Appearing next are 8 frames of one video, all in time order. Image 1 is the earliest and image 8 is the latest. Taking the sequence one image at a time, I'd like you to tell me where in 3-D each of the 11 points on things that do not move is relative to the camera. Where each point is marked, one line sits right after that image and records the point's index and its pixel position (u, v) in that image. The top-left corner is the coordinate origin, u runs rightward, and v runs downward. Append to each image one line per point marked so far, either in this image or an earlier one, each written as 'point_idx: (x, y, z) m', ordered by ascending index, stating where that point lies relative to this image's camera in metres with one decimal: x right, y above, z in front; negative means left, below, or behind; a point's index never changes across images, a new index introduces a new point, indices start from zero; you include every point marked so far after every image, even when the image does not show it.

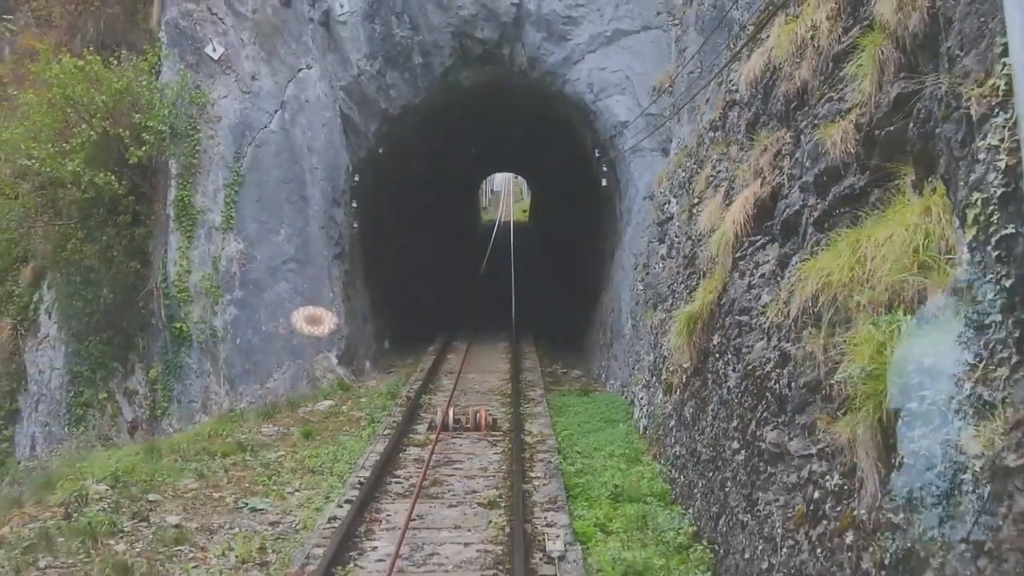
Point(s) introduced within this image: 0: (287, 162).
0: (-1.9, +1.1, +12.1) m
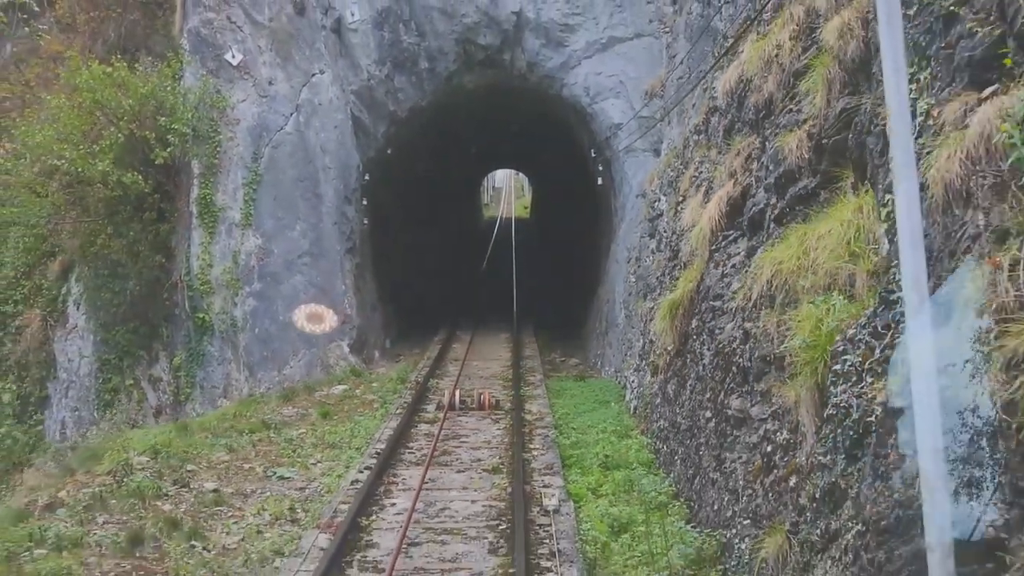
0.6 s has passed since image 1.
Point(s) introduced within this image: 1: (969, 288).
0: (-1.9, +1.1, +12.9) m
1: (+1.0, 0.0, +3.0) m
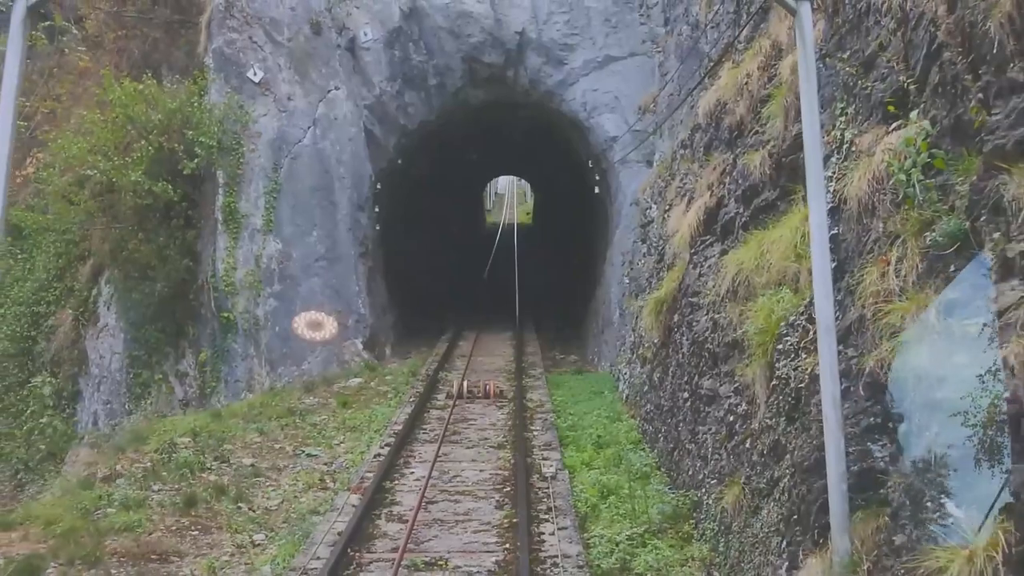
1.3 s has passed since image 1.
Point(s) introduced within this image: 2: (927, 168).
0: (-1.9, +1.1, +13.8) m
1: (+1.0, 0.0, +3.9) m
2: (+1.1, +0.3, +3.5) m
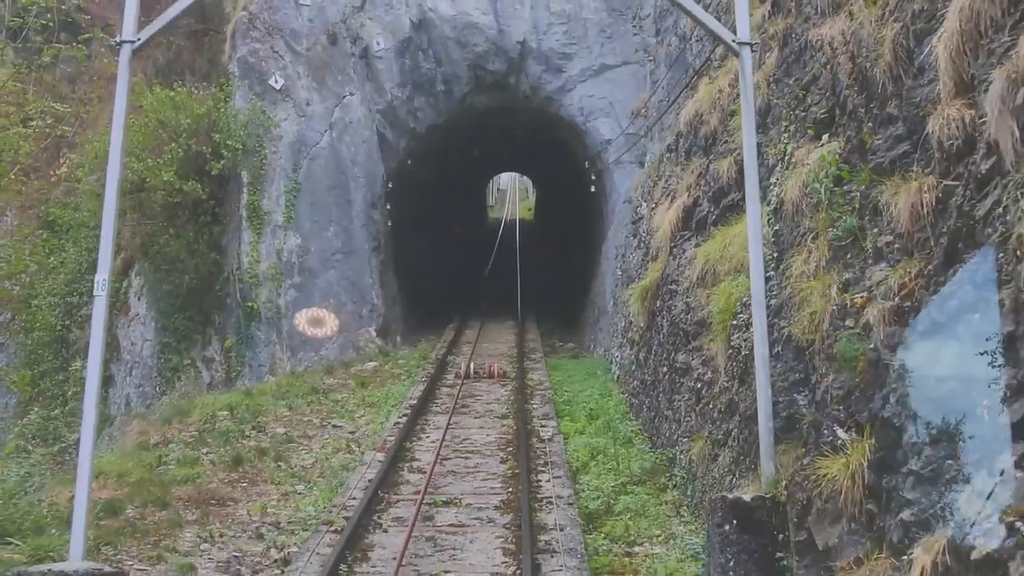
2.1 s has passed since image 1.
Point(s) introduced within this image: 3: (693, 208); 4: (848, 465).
0: (-1.9, +1.2, +14.9) m
1: (+1.0, +0.1, +5.0) m
2: (+1.1, +0.4, +4.6) m
3: (+1.1, +0.5, +8.4) m
4: (+0.9, -0.5, +3.9) m
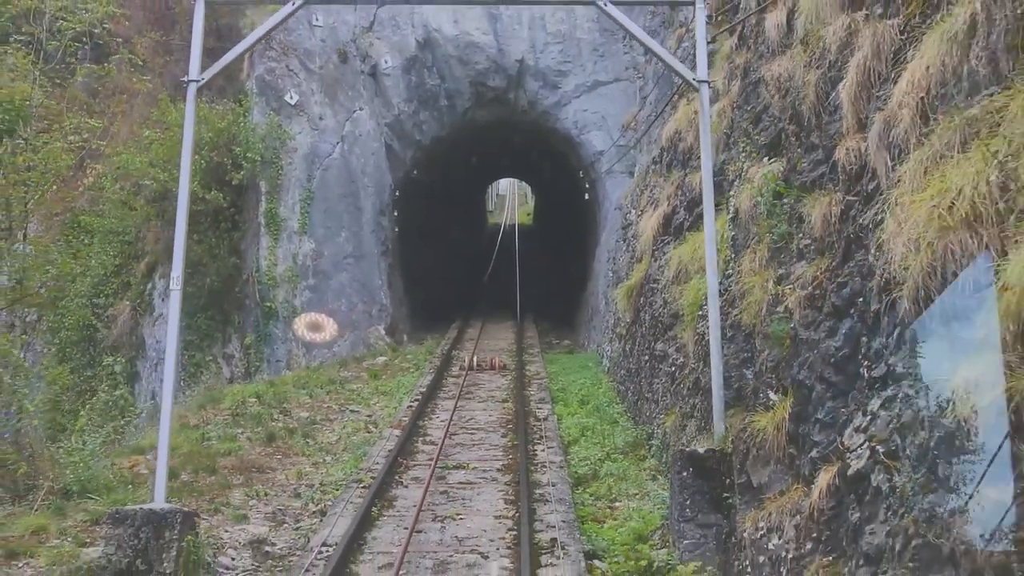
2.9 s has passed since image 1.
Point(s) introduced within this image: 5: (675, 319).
0: (-1.9, +1.2, +16.0) m
1: (+1.0, +0.1, +6.1) m
2: (+1.1, +0.4, +5.7) m
3: (+1.1, +0.5, +9.4) m
4: (+0.9, -0.5, +5.0) m
5: (+0.9, -0.2, +8.0) m
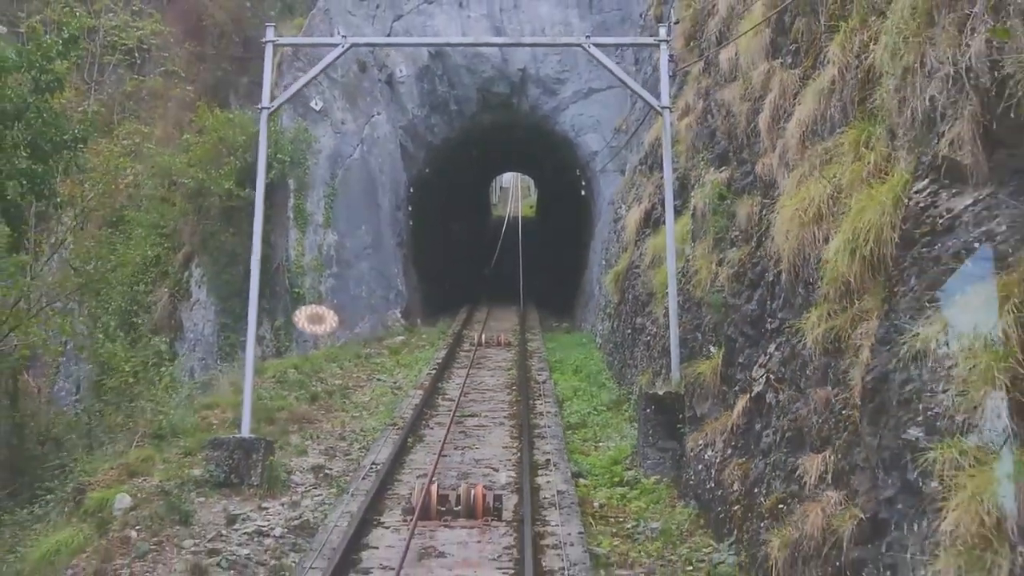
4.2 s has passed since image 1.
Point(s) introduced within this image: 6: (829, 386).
0: (-1.8, +1.4, +17.7) m
1: (+1.0, +0.2, +7.8) m
2: (+1.1, +0.5, +7.4) m
3: (+1.1, +0.6, +11.1) m
4: (+0.9, -0.4, +6.7) m
5: (+0.9, -0.1, +9.7) m
6: (+1.0, -0.3, +4.5) m
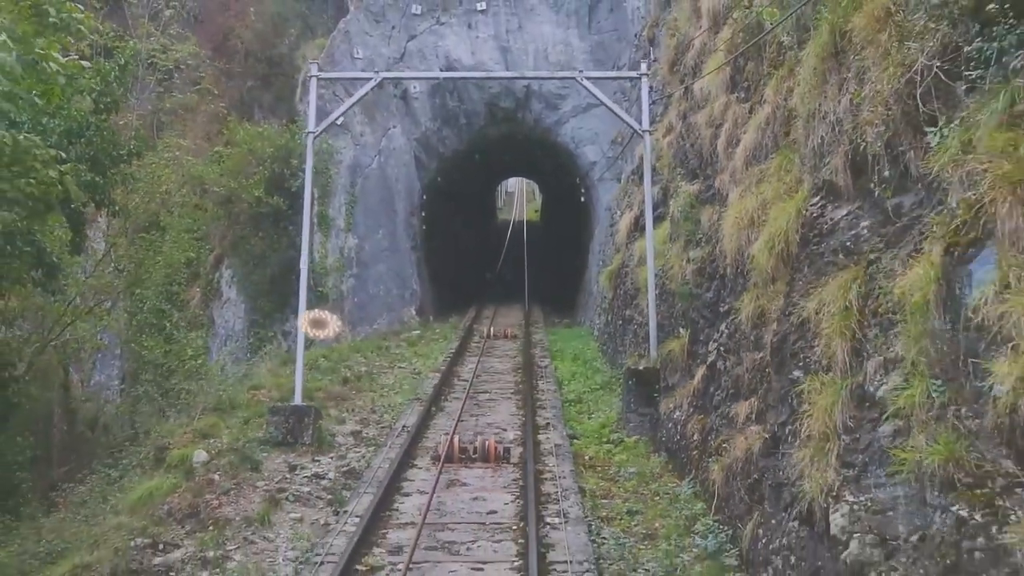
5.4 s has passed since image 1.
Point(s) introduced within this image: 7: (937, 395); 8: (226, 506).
0: (-1.8, +1.4, +19.2) m
1: (+1.0, +0.2, +9.3) m
2: (+1.1, +0.5, +8.9) m
3: (+1.1, +0.6, +12.7) m
4: (+1.0, -0.3, +8.2) m
5: (+1.0, 0.0, +11.2) m
6: (+1.0, -0.3, +6.0) m
7: (+1.1, -0.3, +3.6) m
8: (-1.4, -1.1, +7.1) m
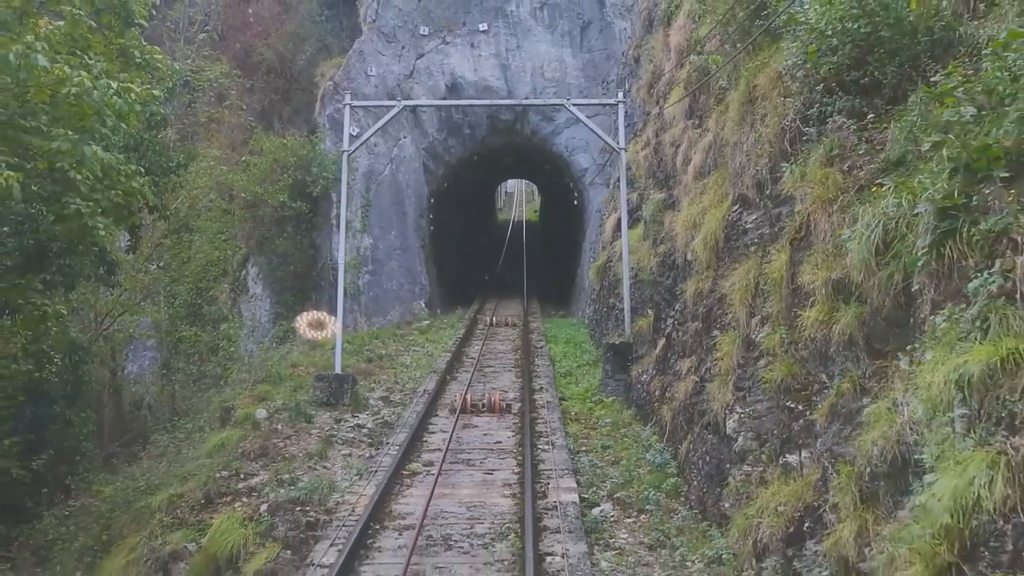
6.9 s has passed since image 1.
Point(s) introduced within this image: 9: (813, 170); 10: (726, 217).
0: (-1.8, +1.4, +21.2) m
1: (+1.0, +0.3, +11.3) m
2: (+1.1, +0.6, +10.9) m
3: (+1.1, +0.7, +14.7) m
4: (+1.0, -0.2, +10.2) m
5: (+1.0, 0.0, +13.2) m
6: (+1.0, -0.2, +8.0) m
7: (+1.1, -0.2, +5.6) m
8: (-1.4, -1.0, +9.1) m
9: (+1.2, +0.5, +5.5) m
10: (+1.2, +0.4, +7.6) m
